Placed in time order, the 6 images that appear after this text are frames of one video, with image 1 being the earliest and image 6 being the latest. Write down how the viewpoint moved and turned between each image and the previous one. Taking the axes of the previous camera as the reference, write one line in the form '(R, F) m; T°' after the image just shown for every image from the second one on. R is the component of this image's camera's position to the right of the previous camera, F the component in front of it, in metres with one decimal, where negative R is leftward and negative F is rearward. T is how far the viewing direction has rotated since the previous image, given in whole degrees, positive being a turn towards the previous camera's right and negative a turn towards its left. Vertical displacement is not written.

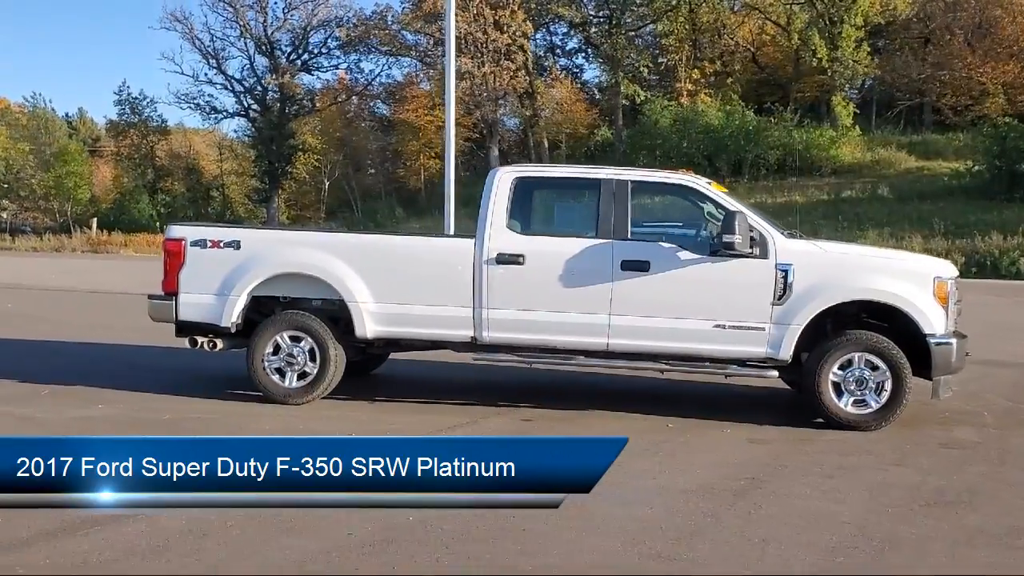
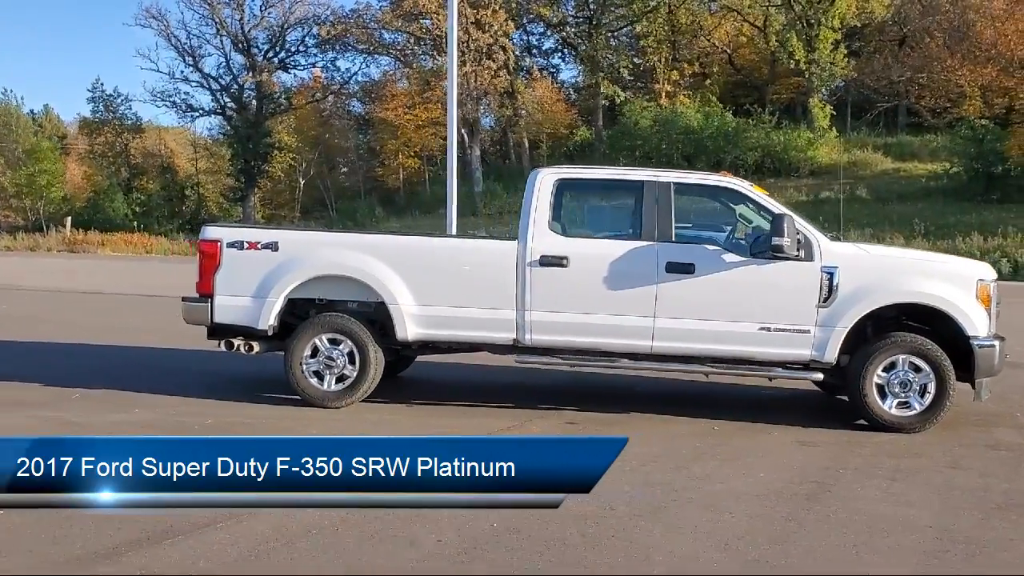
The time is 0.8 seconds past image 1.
(-0.6, +0.1) m; +2°
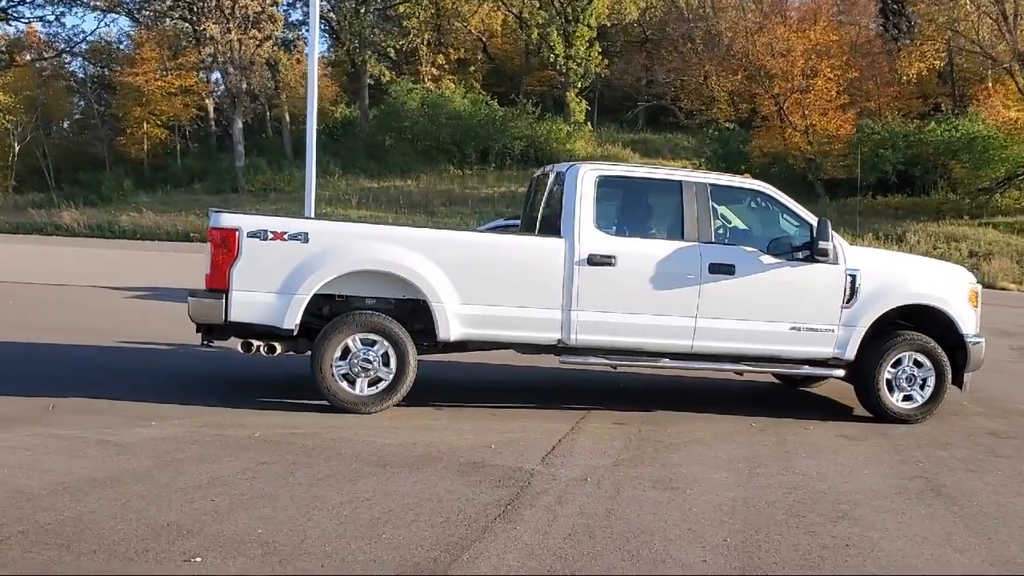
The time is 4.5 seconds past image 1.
(-2.5, +0.6) m; +16°
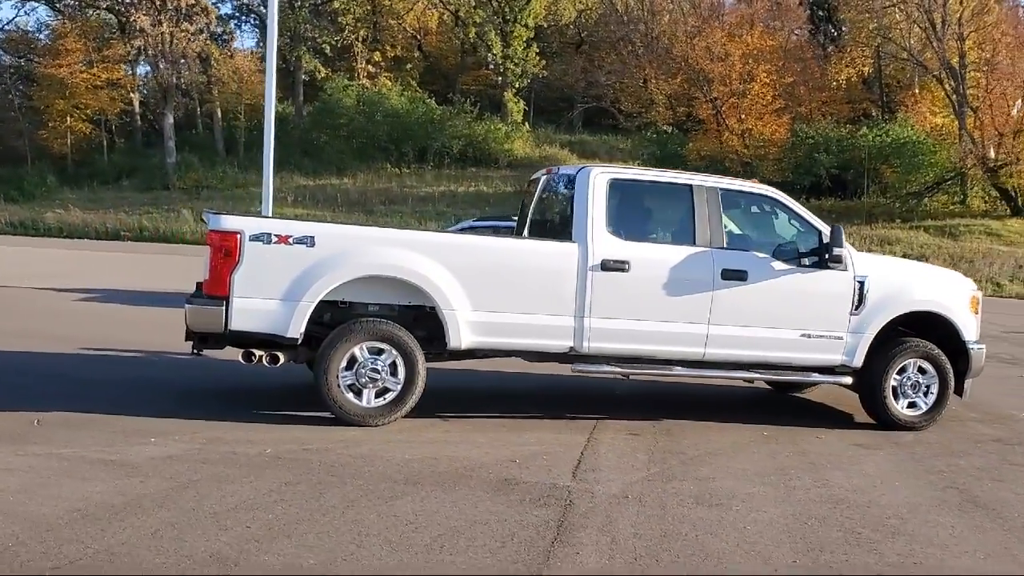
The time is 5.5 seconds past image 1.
(-0.7, +0.3) m; +4°
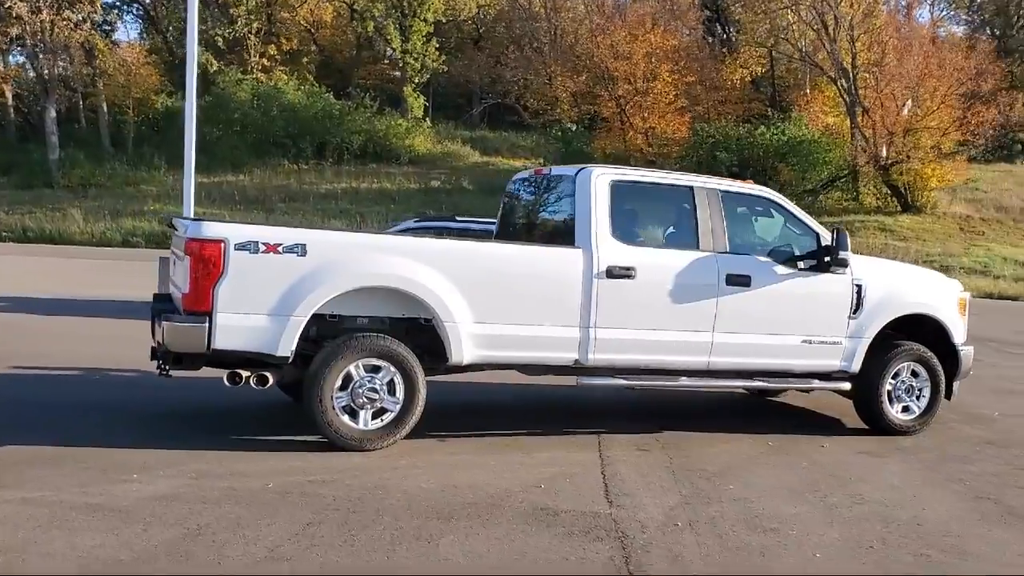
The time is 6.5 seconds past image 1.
(-0.8, +0.5) m; +6°
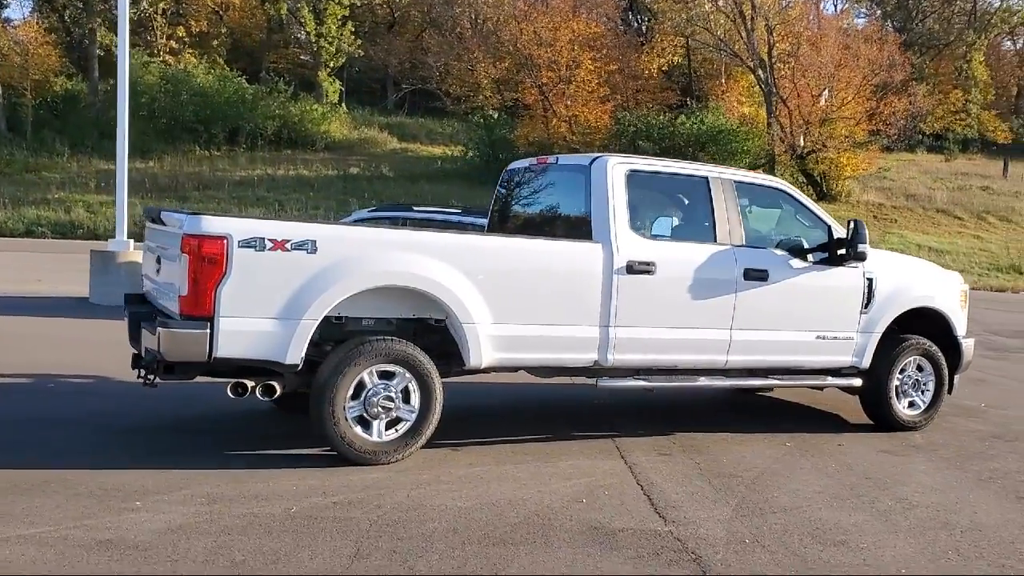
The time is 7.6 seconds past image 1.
(-0.7, +0.5) m; +5°
